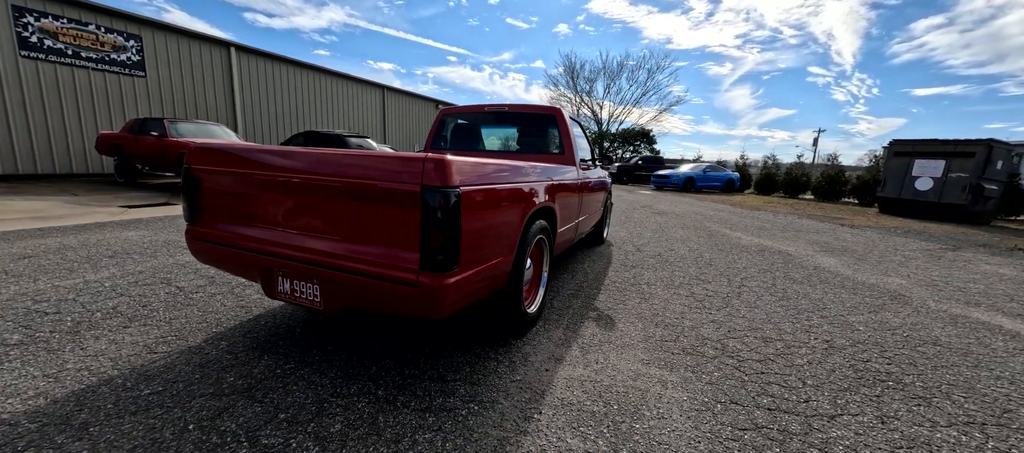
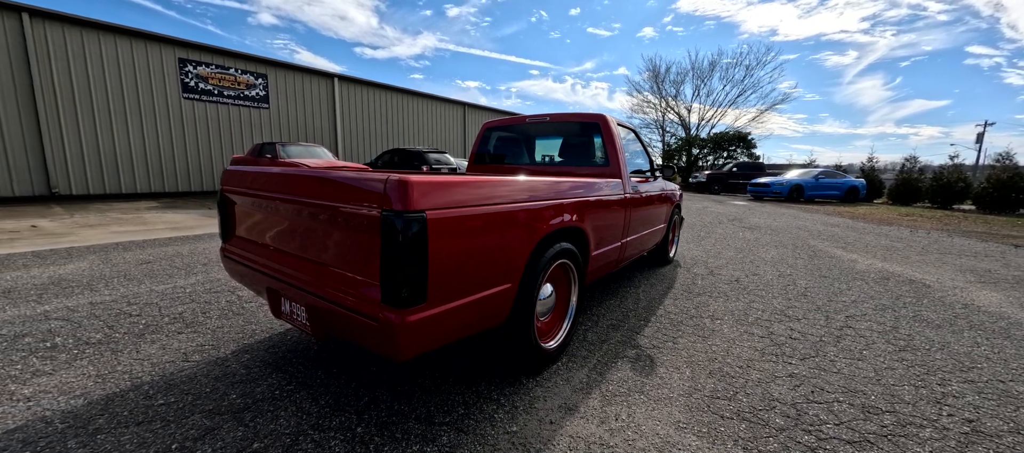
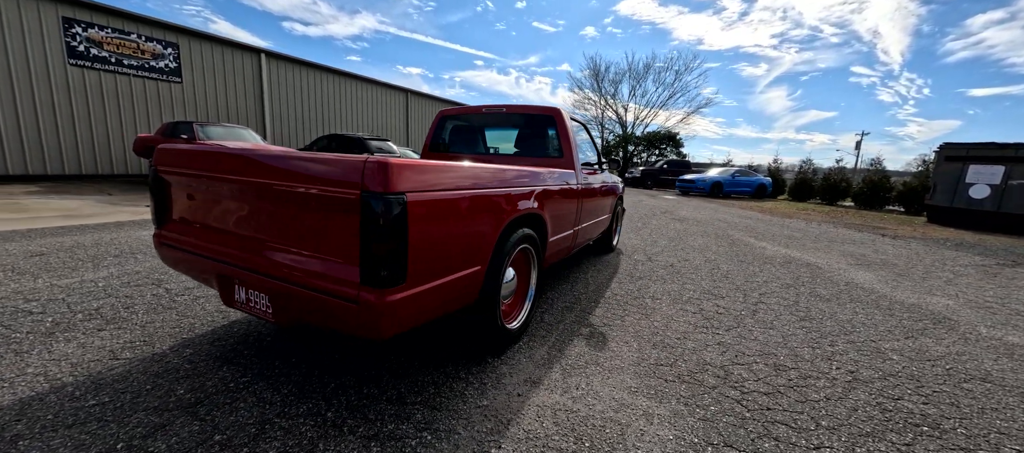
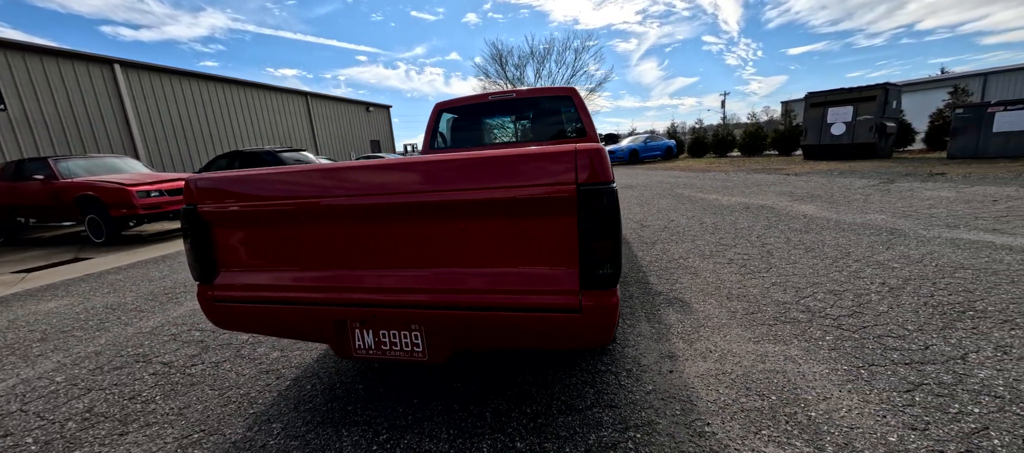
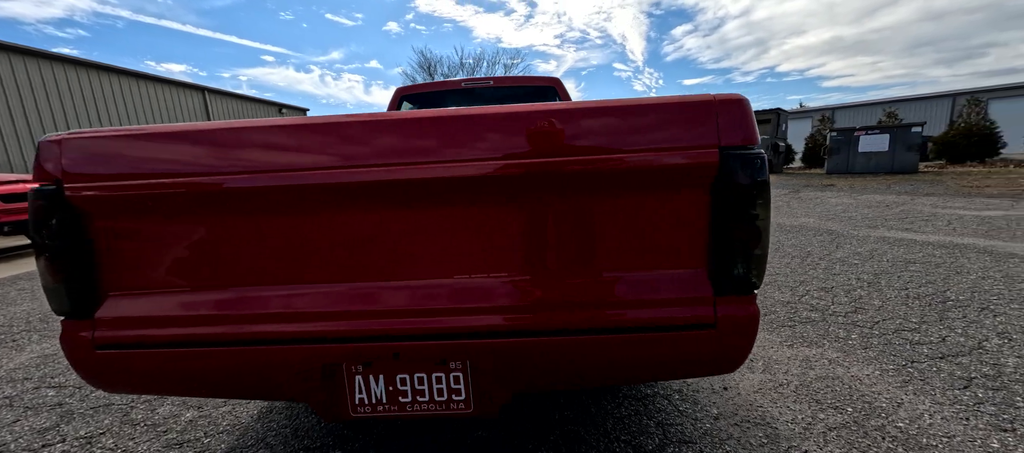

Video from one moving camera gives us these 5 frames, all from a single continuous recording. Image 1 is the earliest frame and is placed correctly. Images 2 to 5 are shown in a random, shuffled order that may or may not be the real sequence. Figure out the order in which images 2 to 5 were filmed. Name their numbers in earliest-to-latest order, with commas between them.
3, 2, 4, 5
